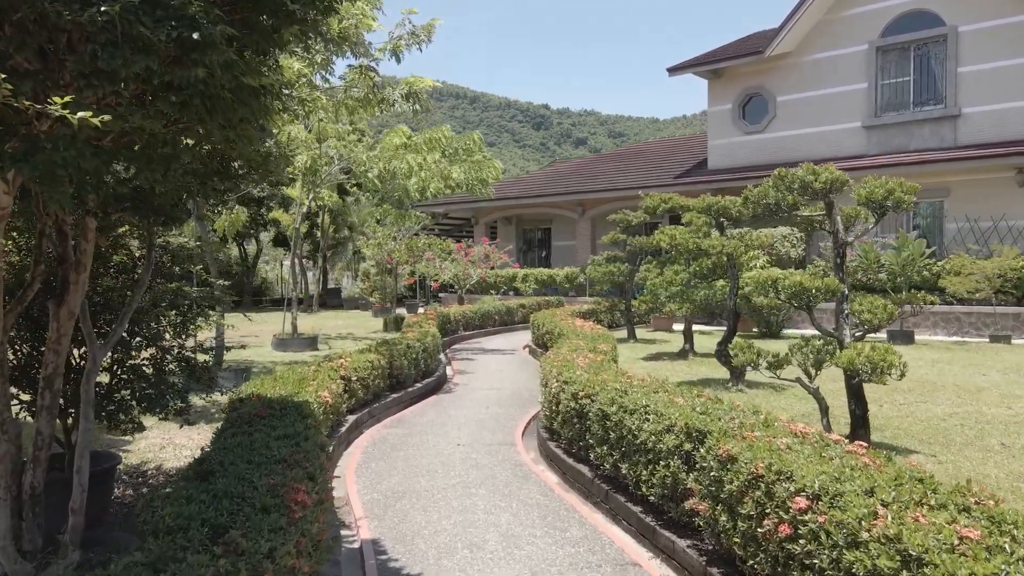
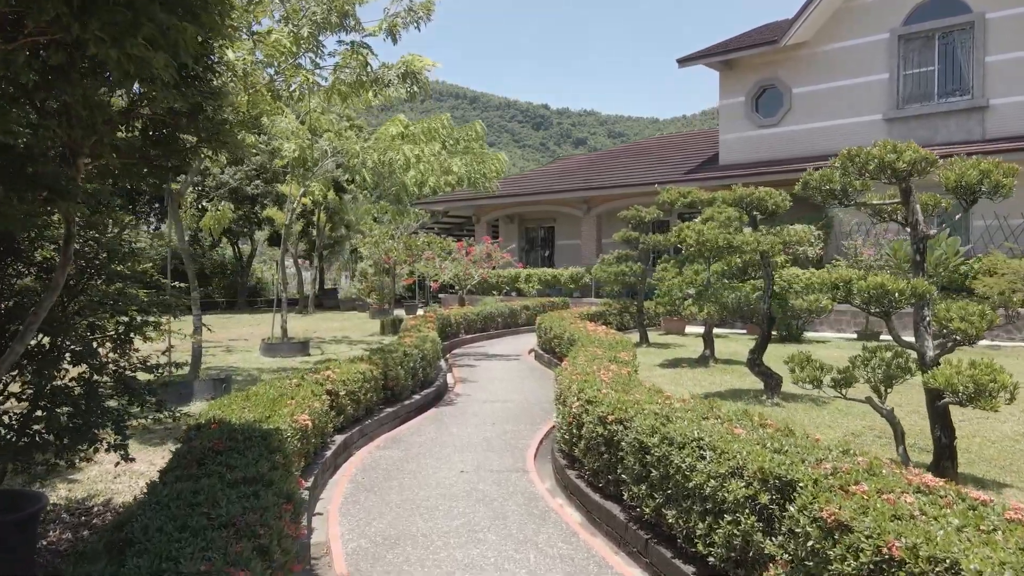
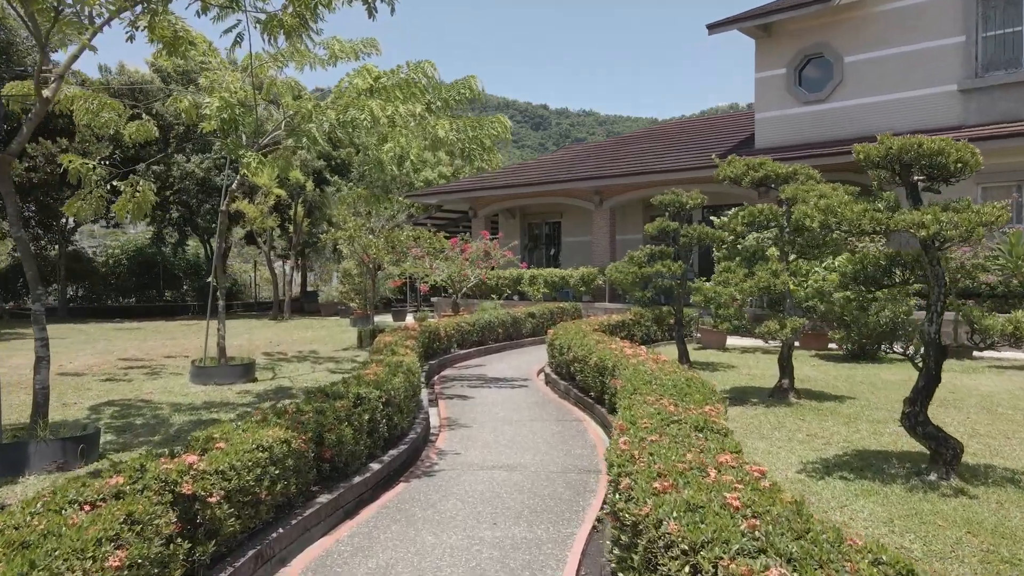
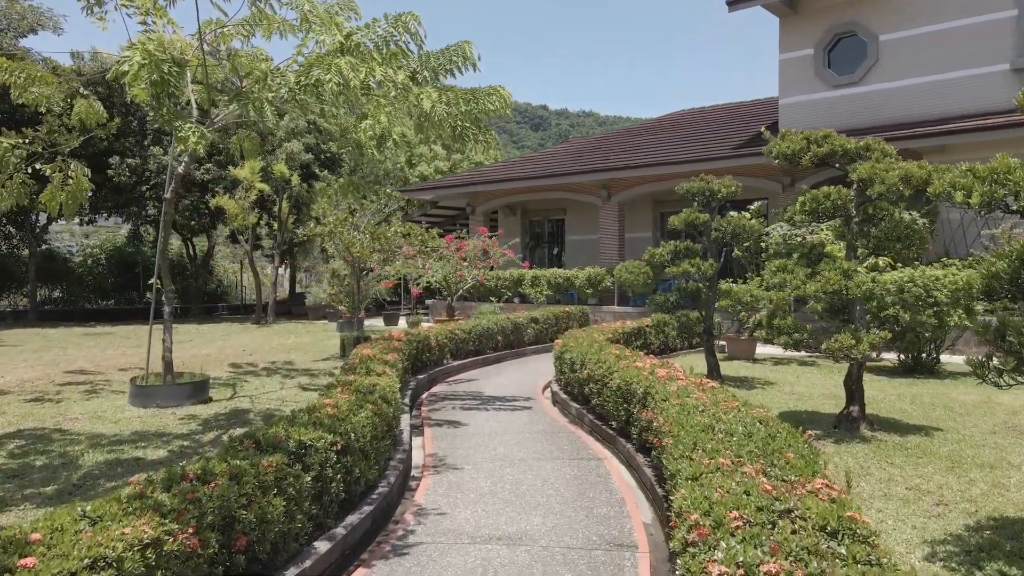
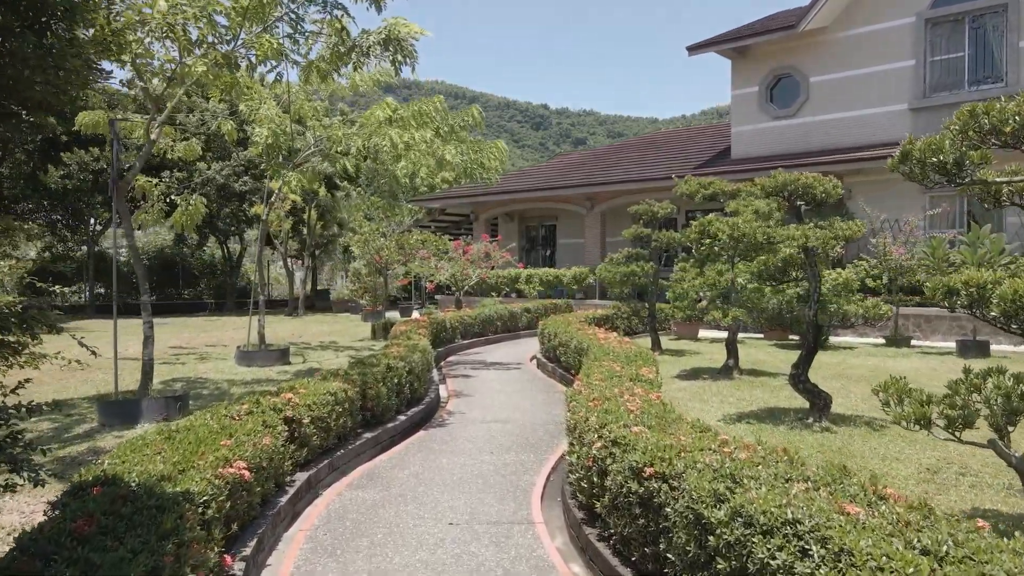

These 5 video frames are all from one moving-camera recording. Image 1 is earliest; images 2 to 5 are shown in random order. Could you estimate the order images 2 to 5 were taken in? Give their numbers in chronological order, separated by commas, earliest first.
2, 5, 3, 4
